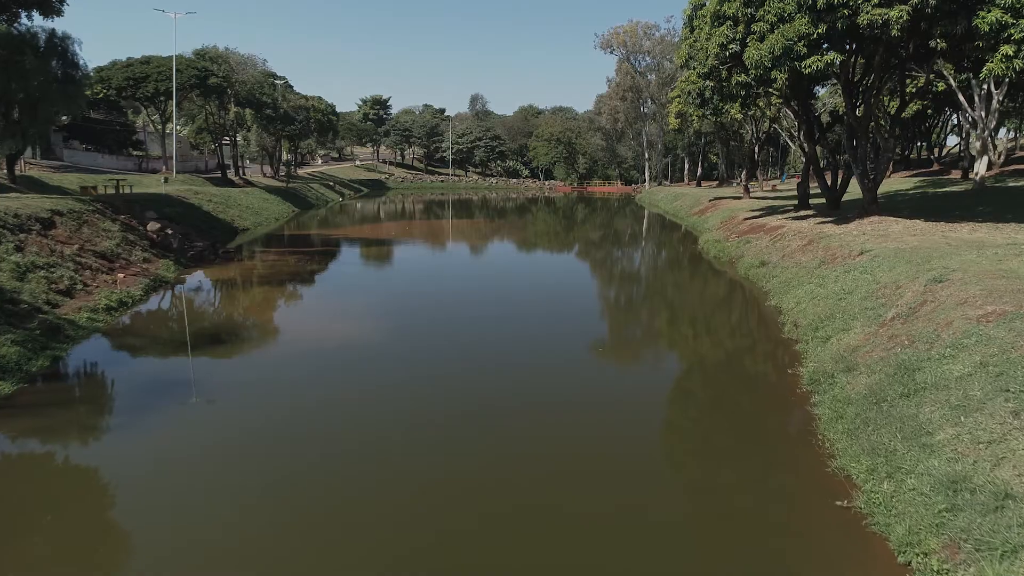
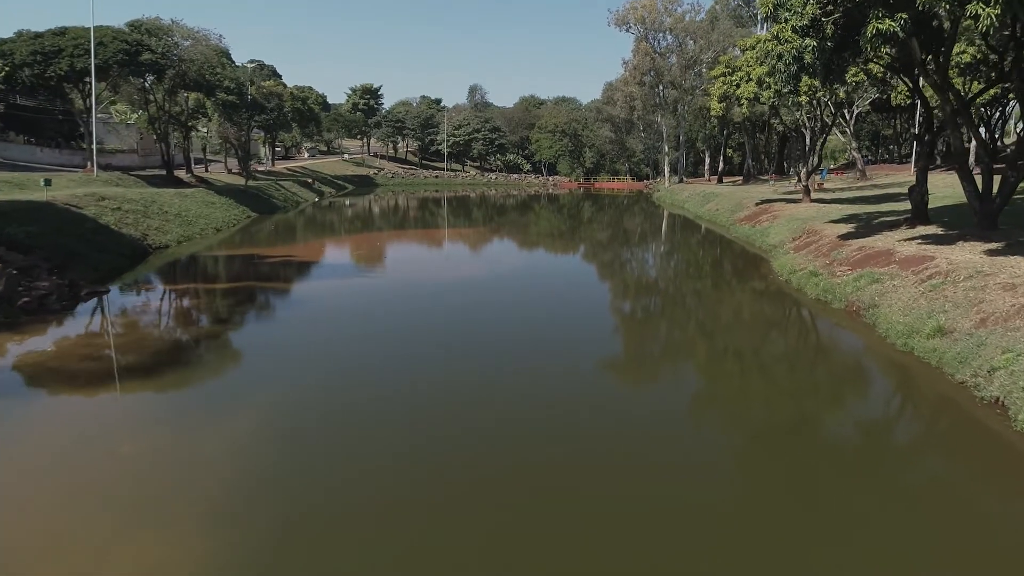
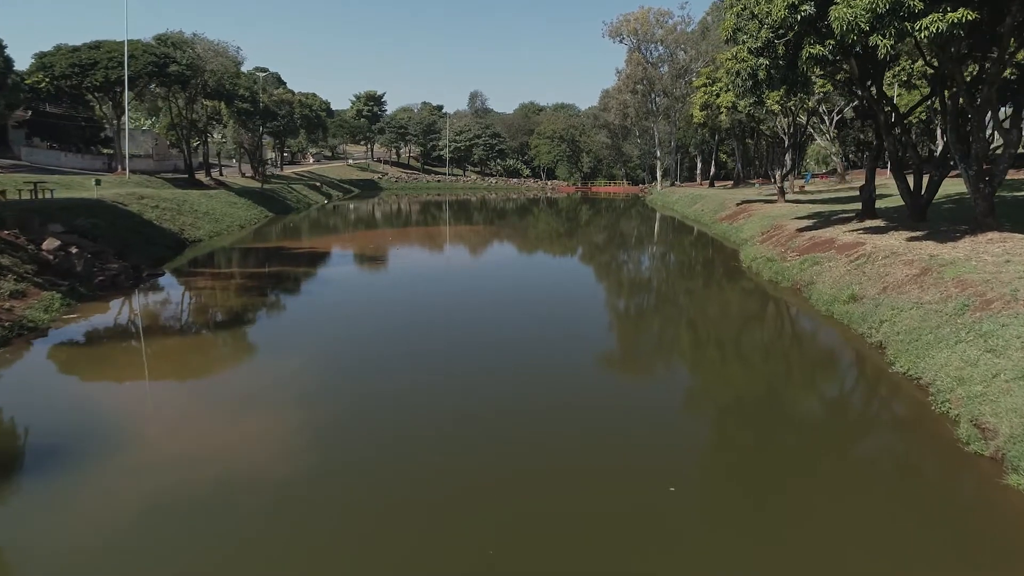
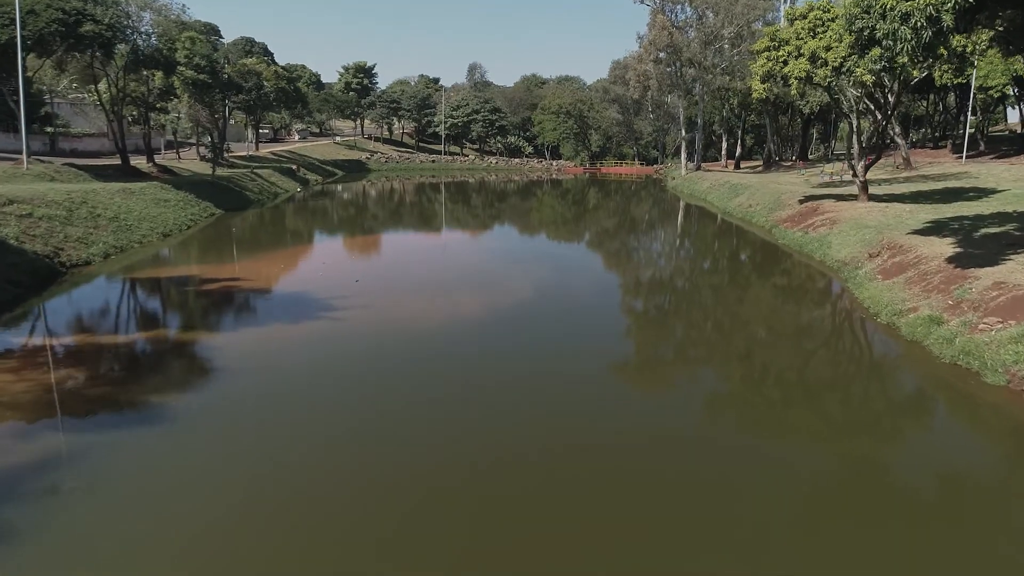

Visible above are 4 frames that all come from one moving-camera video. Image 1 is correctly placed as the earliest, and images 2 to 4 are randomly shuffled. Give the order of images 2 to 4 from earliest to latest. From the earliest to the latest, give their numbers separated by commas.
3, 2, 4
